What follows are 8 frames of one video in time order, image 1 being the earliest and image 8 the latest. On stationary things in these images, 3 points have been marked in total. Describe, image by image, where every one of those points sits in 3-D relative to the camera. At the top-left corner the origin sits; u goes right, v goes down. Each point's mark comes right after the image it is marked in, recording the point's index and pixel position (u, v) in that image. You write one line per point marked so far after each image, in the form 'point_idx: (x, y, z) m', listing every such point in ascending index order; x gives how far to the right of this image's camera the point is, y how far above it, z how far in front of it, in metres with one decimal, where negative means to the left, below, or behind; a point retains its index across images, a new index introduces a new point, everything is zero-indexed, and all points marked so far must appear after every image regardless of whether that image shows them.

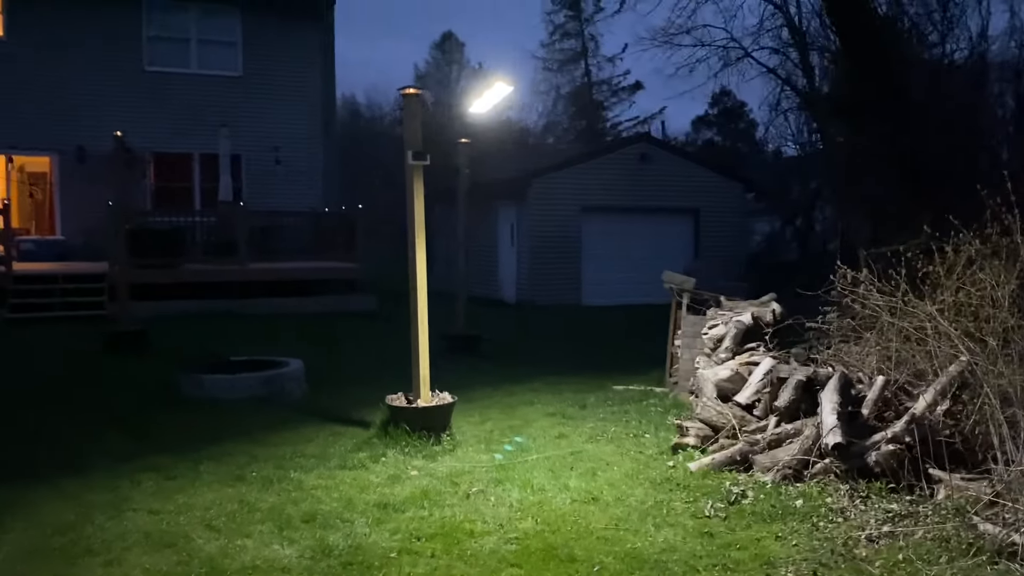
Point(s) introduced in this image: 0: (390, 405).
0: (-1.0, -0.9, +7.1) m
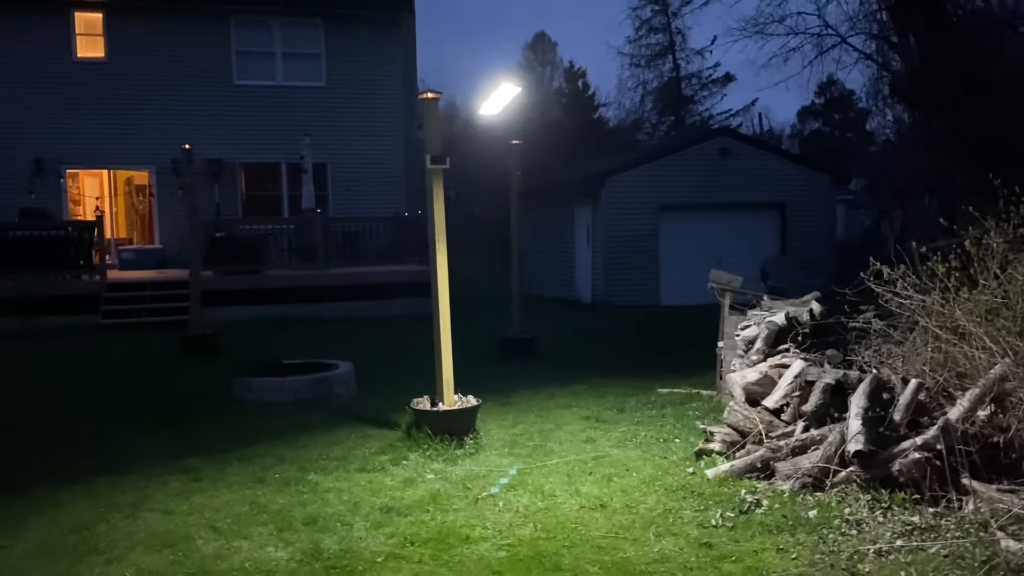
0: (-0.8, -1.0, +7.1) m
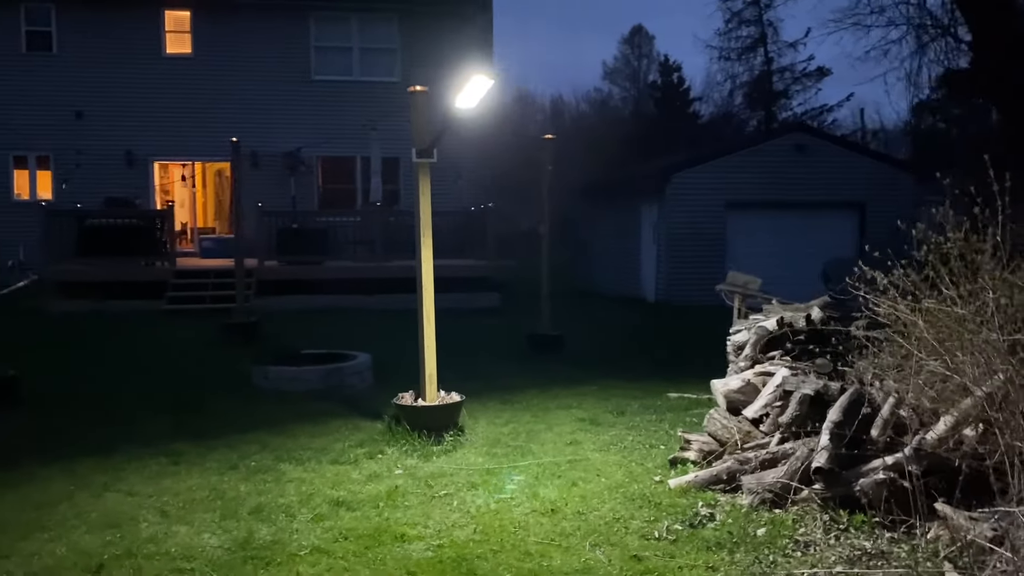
0: (-0.9, -0.9, +7.1) m
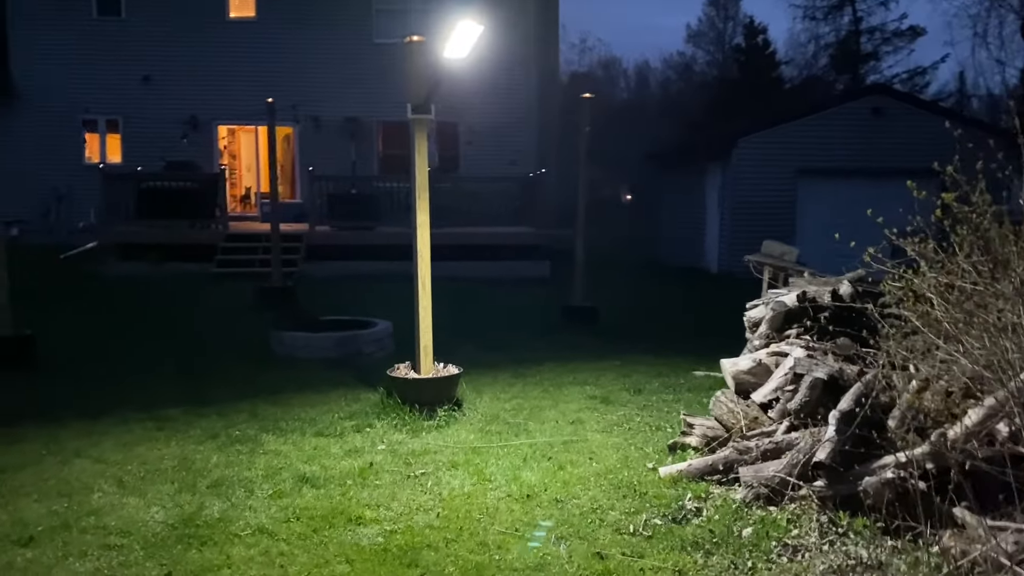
0: (-0.9, -0.7, +6.8) m
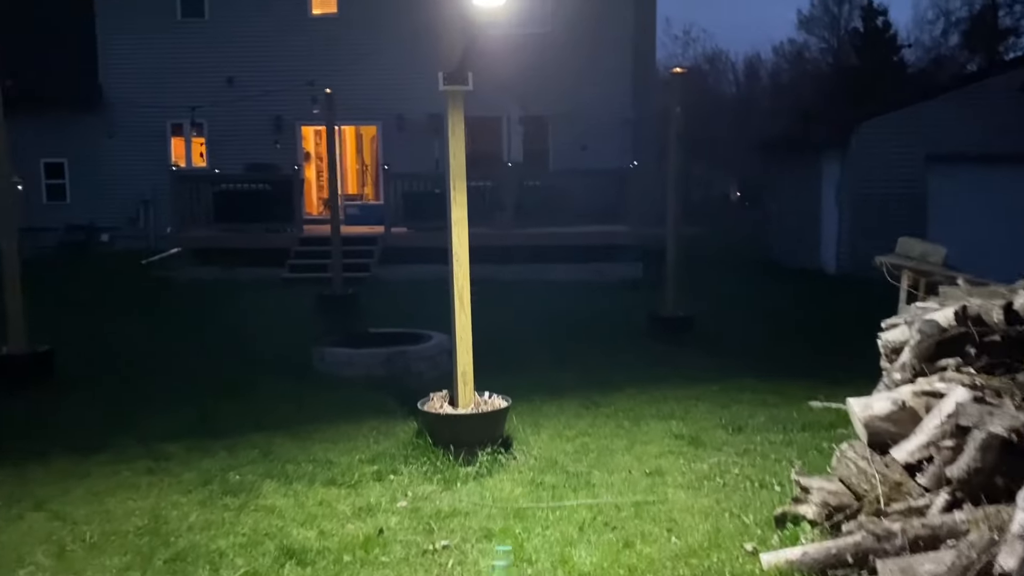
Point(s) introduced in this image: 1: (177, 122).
0: (-0.5, -0.7, +5.5) m
1: (-7.2, +3.5, +19.0) m
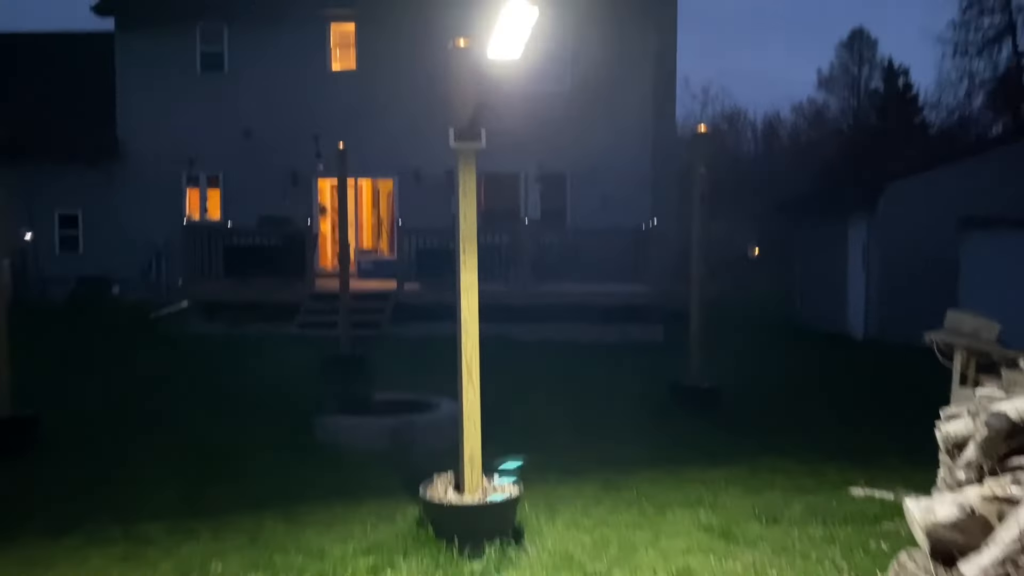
0: (-0.5, -1.2, +5.0) m
1: (-6.8, +2.4, +18.8) m
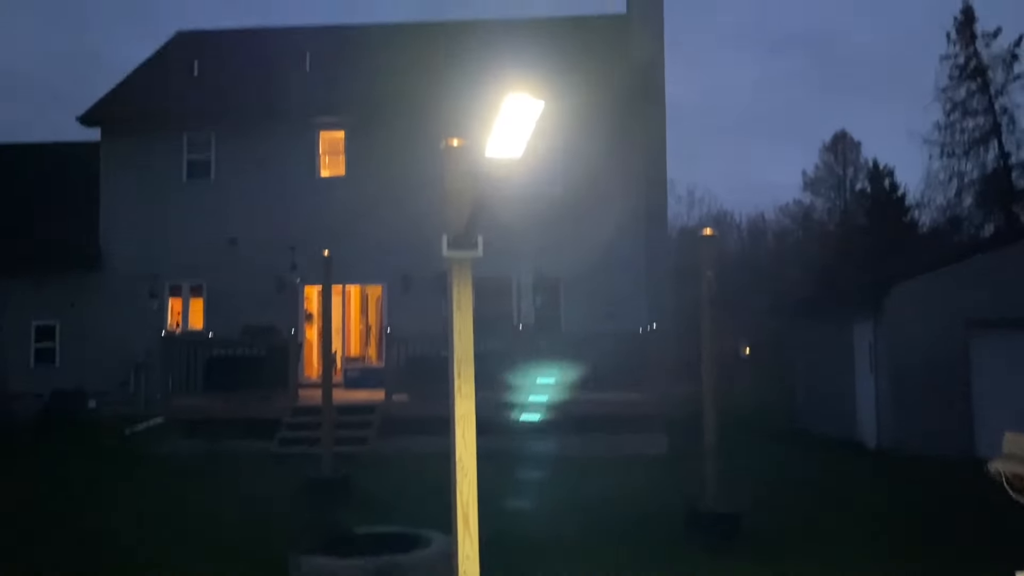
0: (-0.5, -1.8, +4.2) m
1: (-7.0, +0.1, +18.3) m
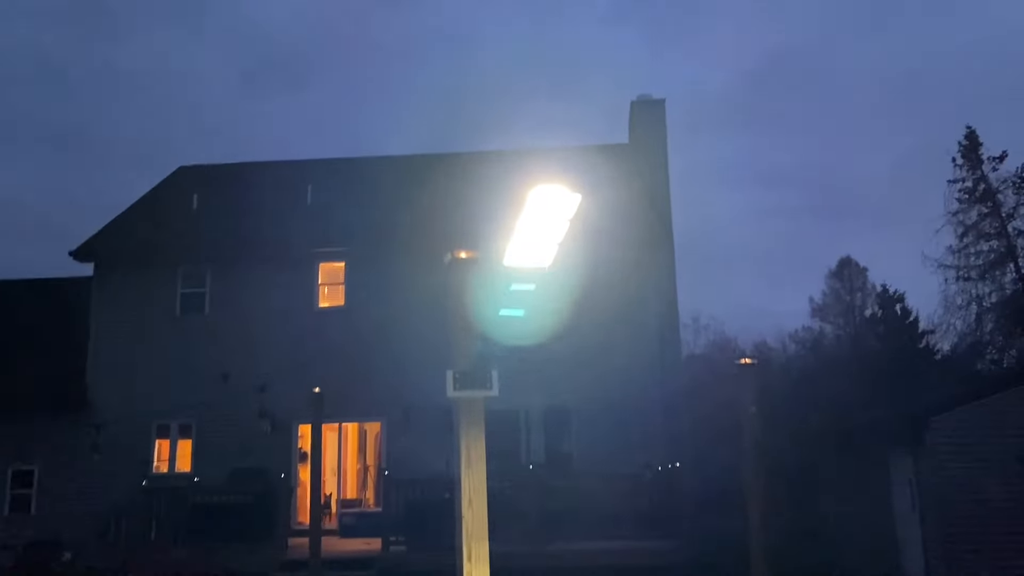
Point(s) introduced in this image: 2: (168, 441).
0: (-0.3, -2.3, +3.0) m
1: (-6.8, -2.6, +17.2) m
2: (-6.6, -2.9, +17.0) m
